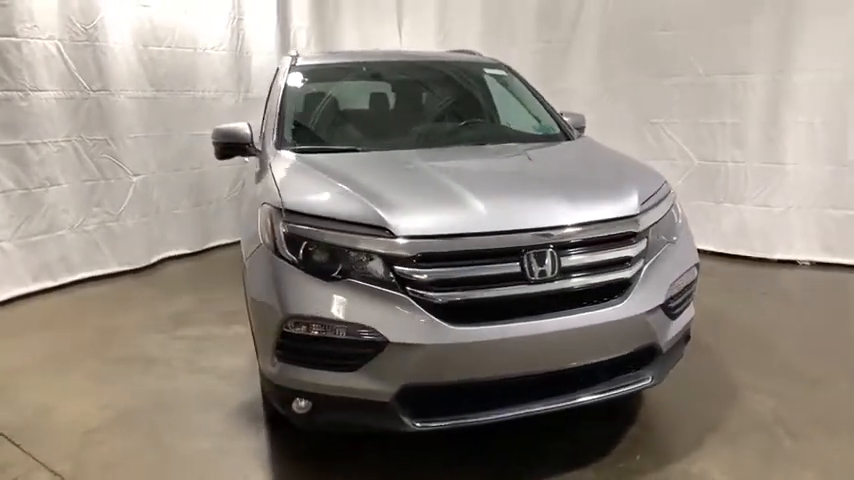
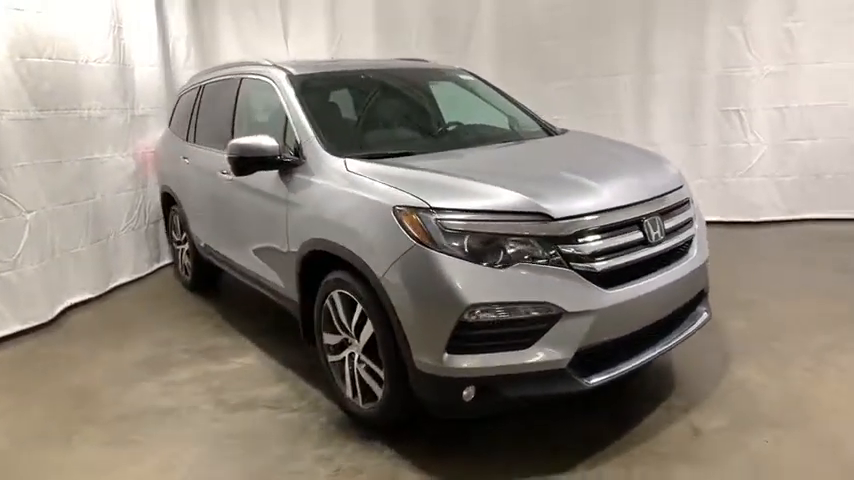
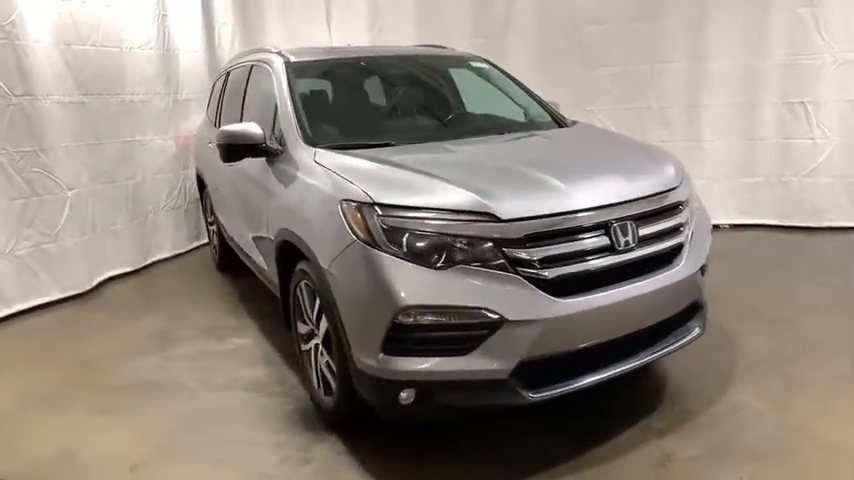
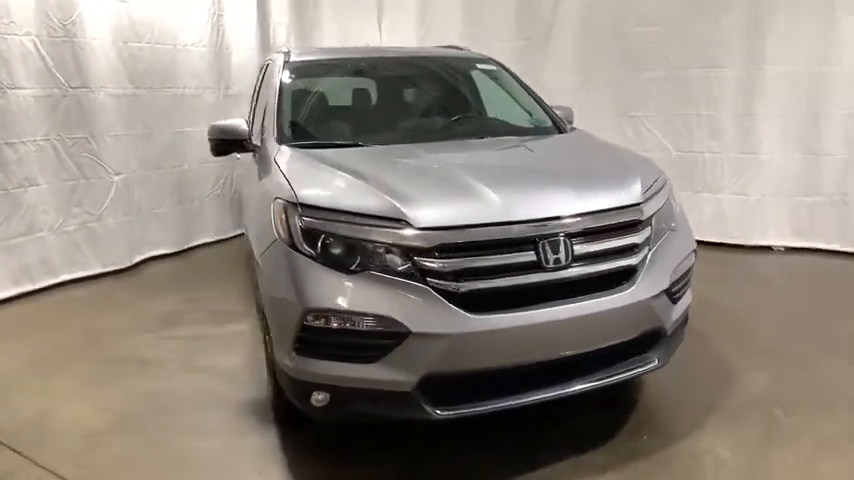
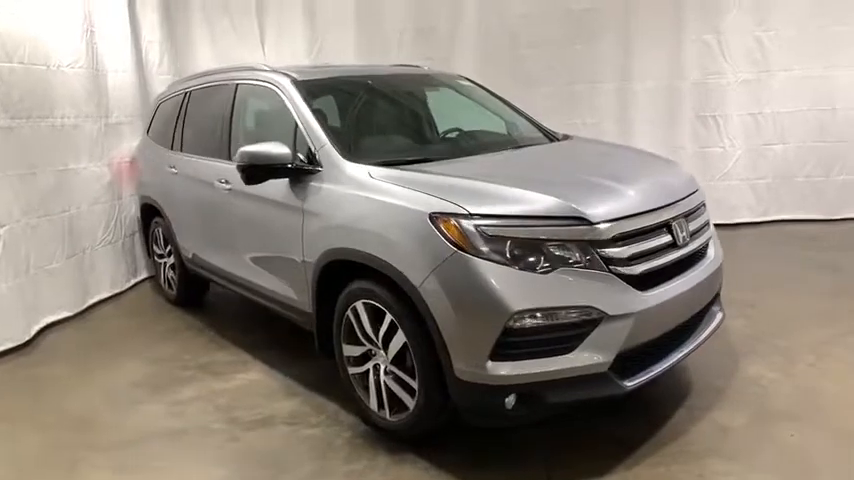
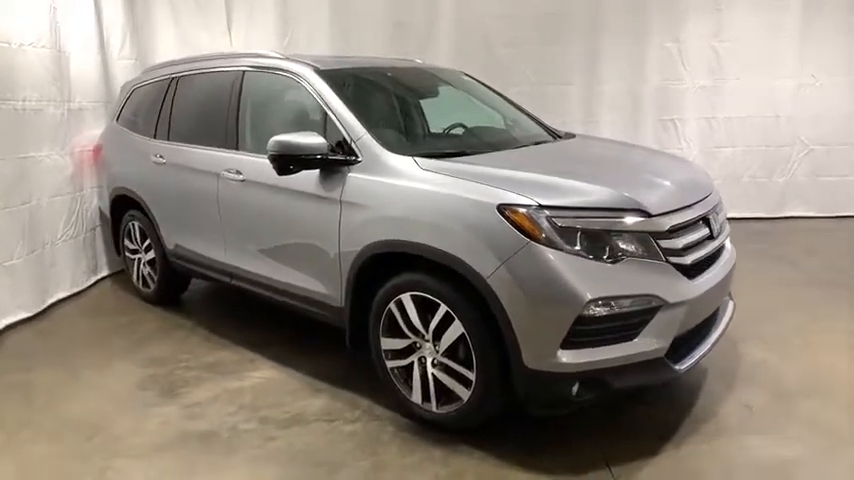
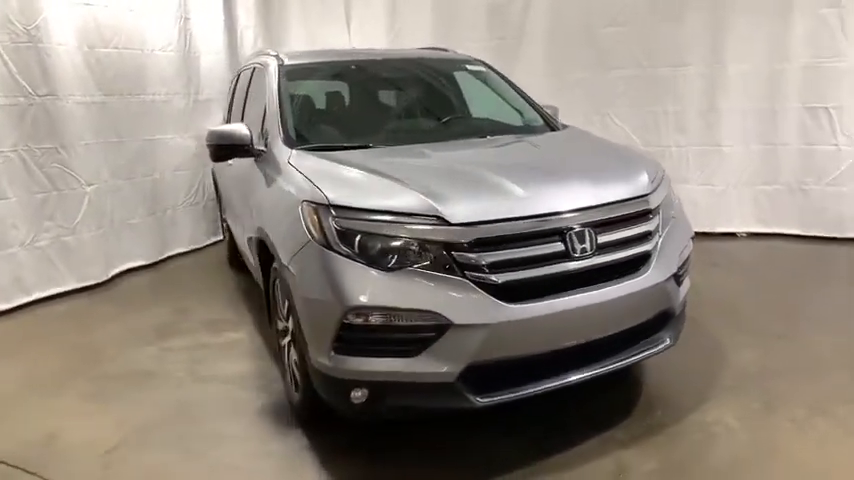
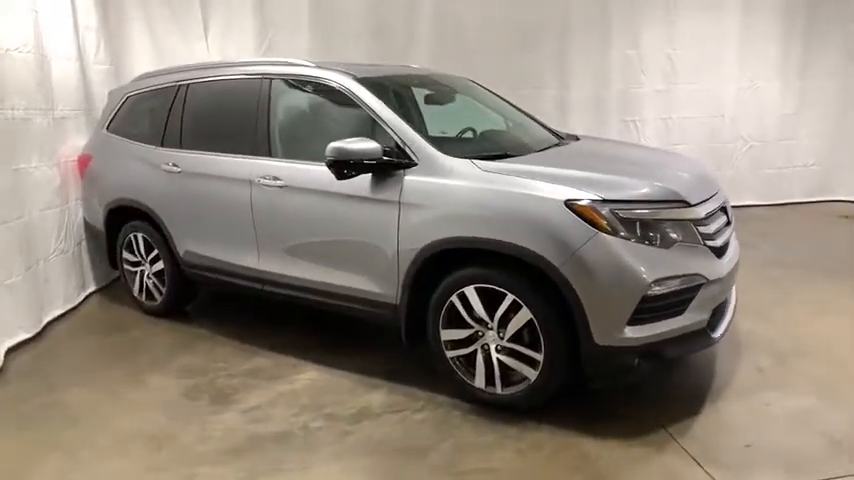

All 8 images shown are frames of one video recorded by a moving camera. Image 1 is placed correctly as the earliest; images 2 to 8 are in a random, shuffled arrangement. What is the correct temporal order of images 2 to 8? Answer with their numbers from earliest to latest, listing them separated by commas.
4, 7, 3, 2, 5, 6, 8
